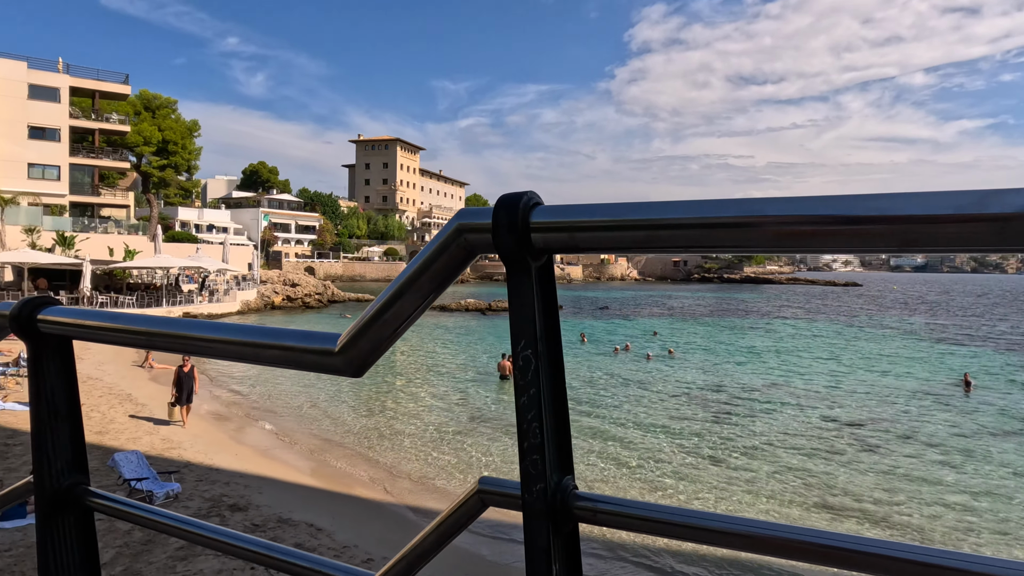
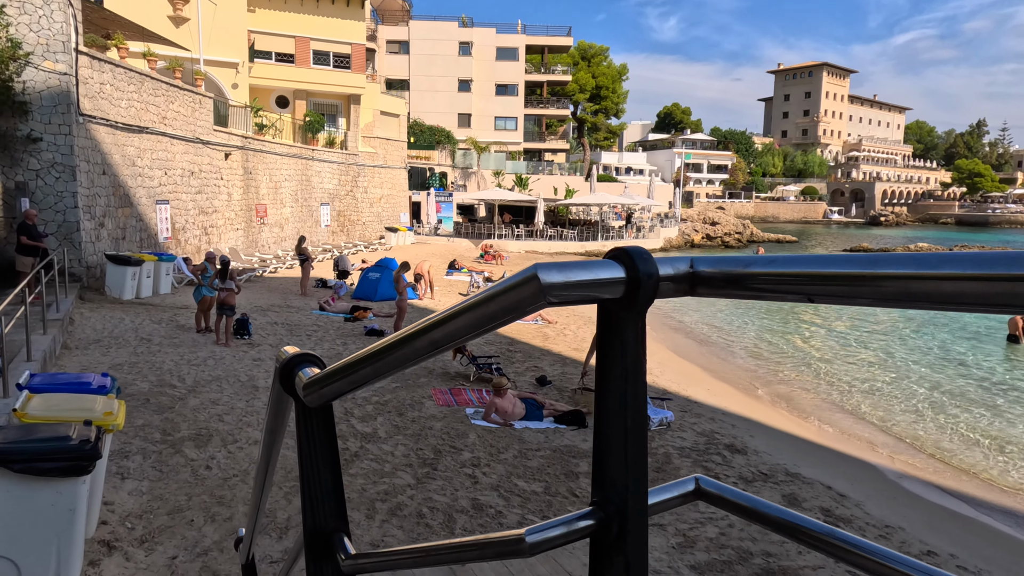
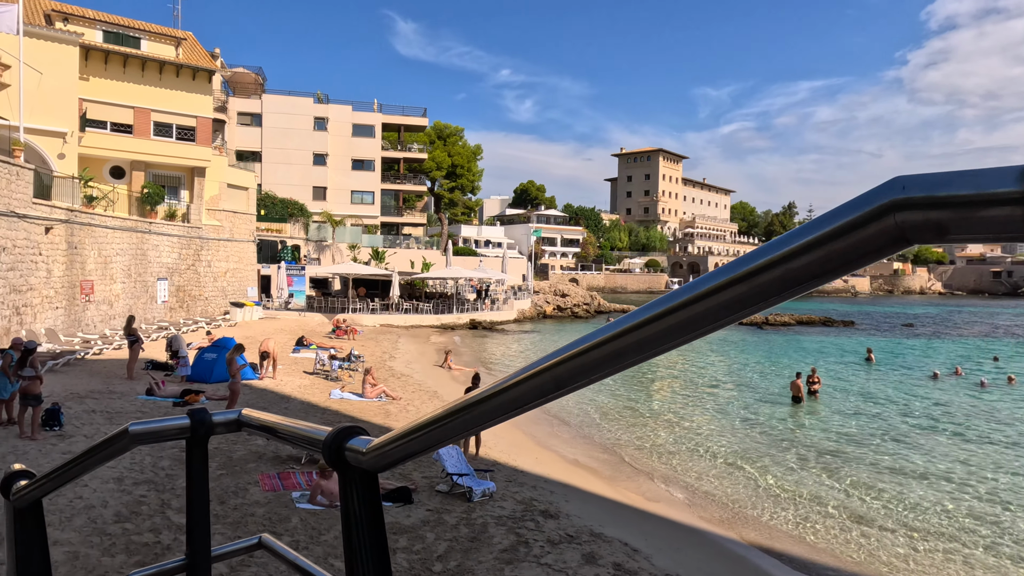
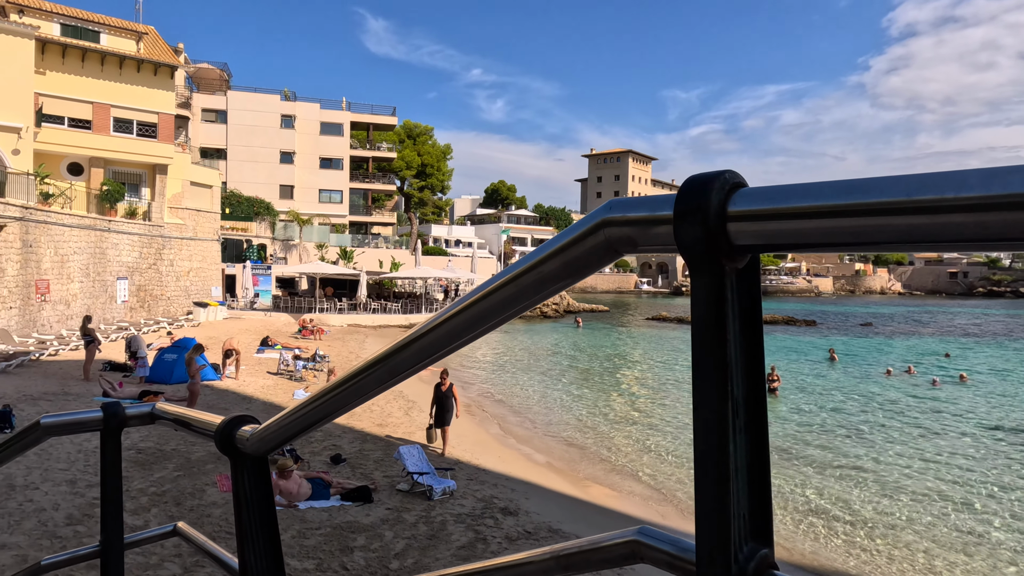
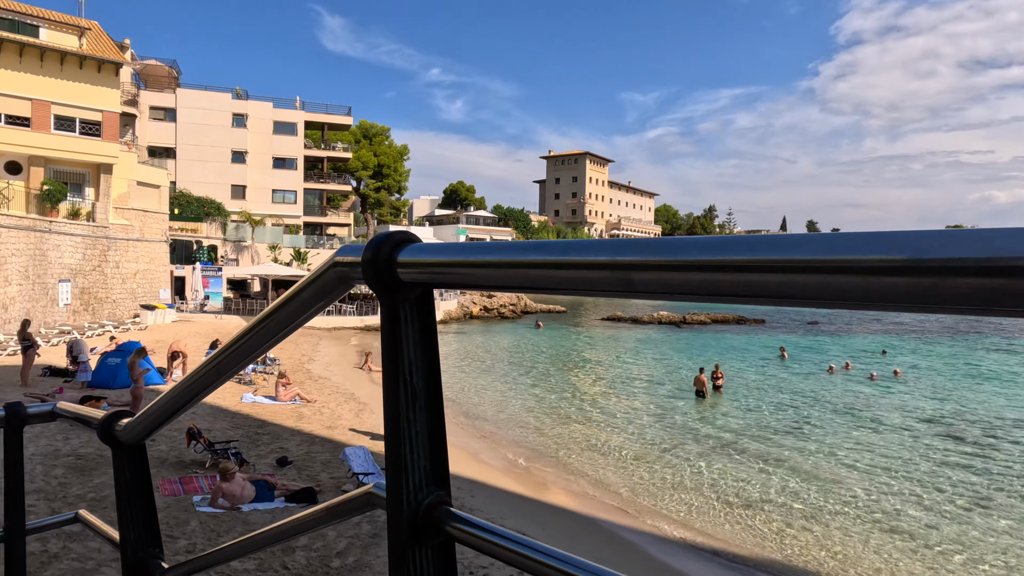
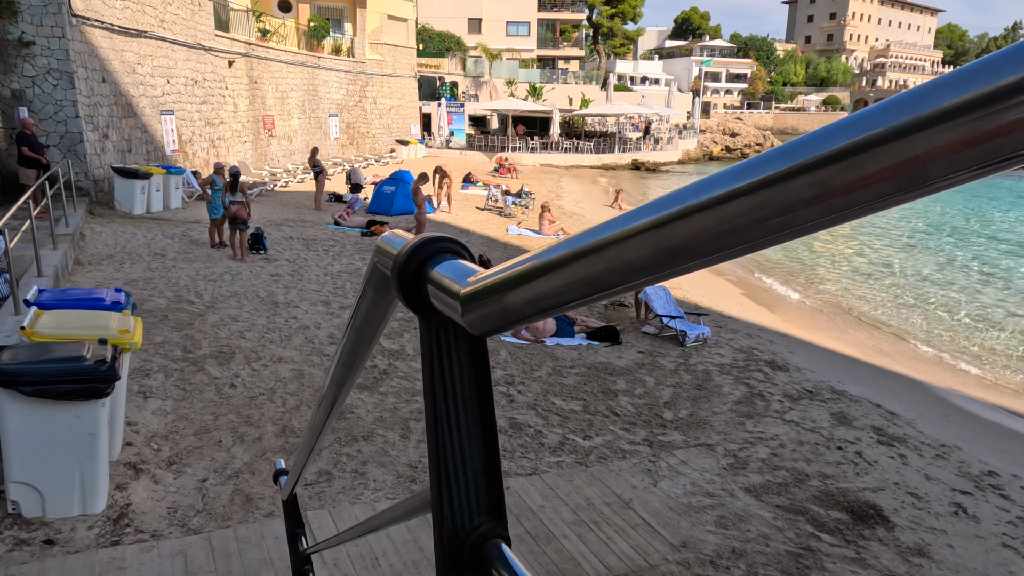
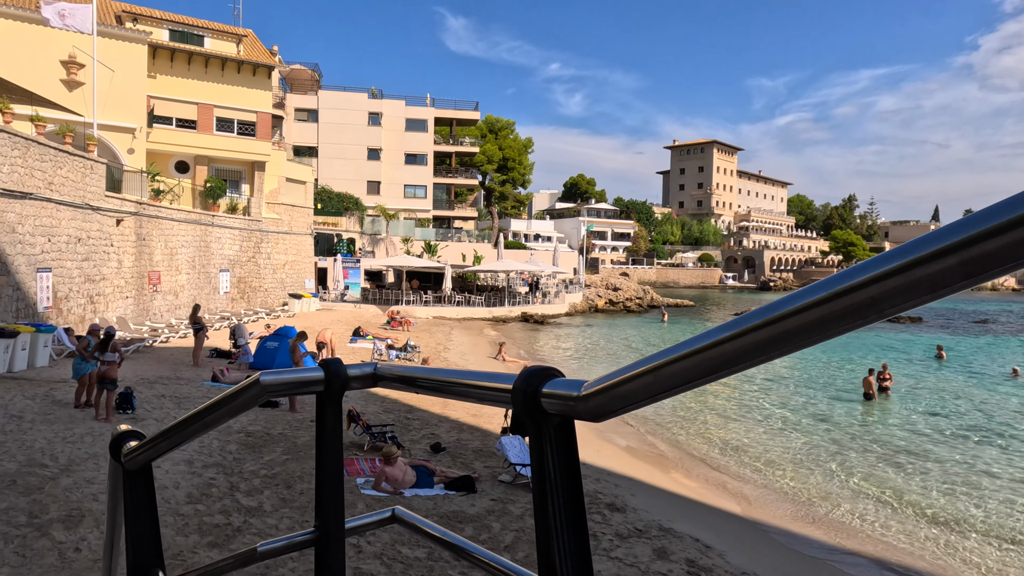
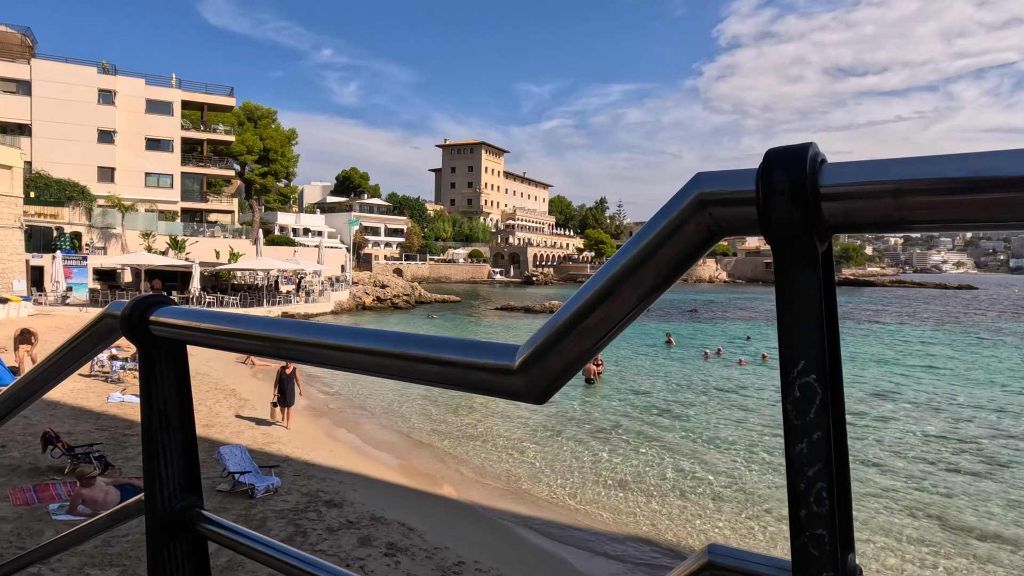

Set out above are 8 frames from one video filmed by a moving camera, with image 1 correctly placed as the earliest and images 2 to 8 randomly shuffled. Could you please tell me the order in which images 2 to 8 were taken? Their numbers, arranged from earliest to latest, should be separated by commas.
8, 5, 4, 3, 7, 2, 6
